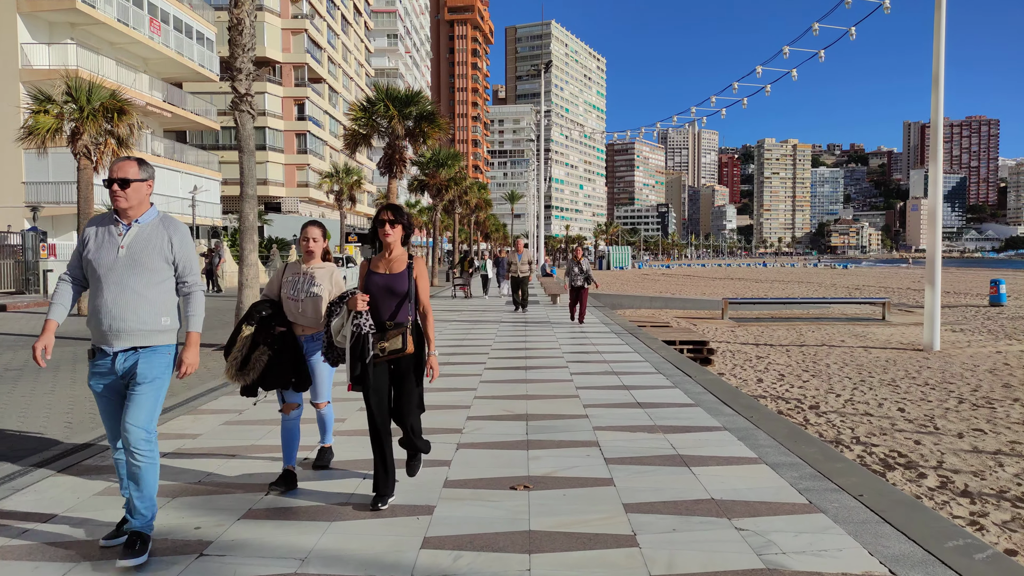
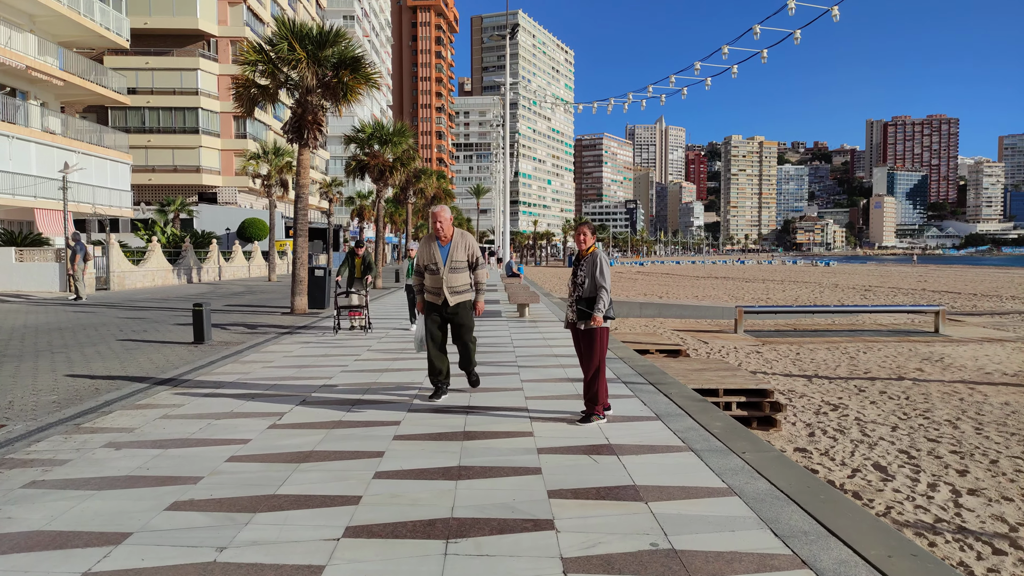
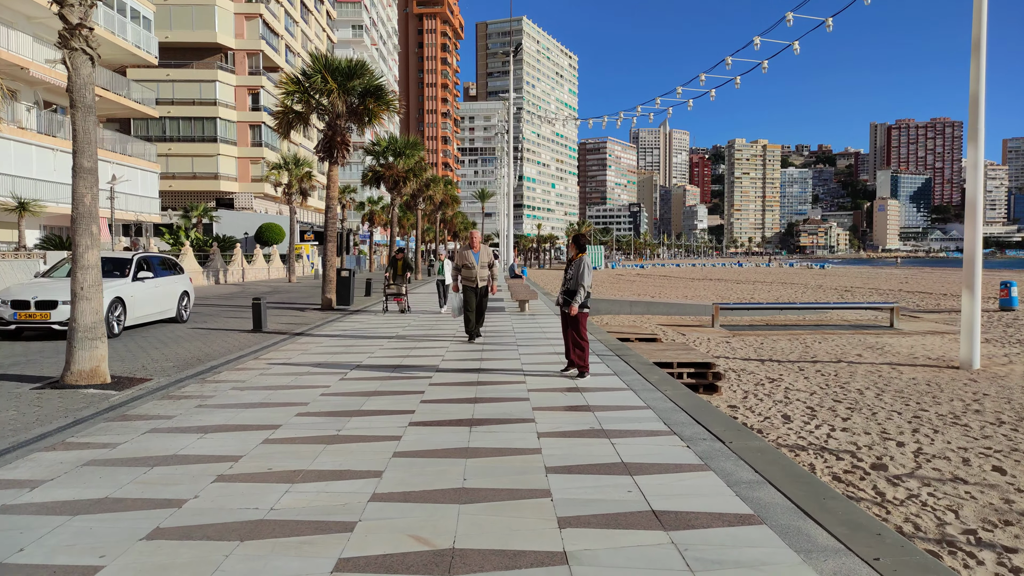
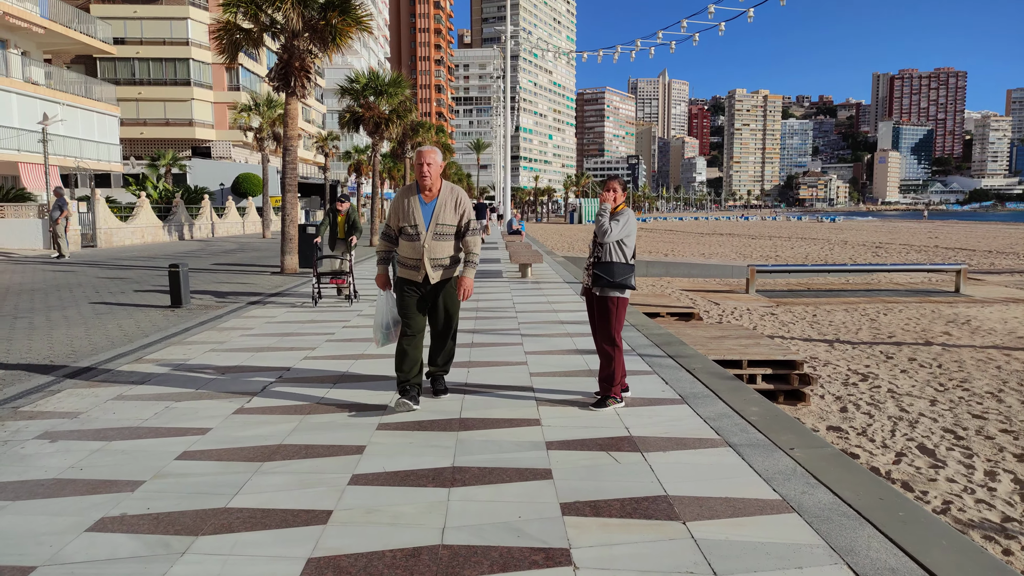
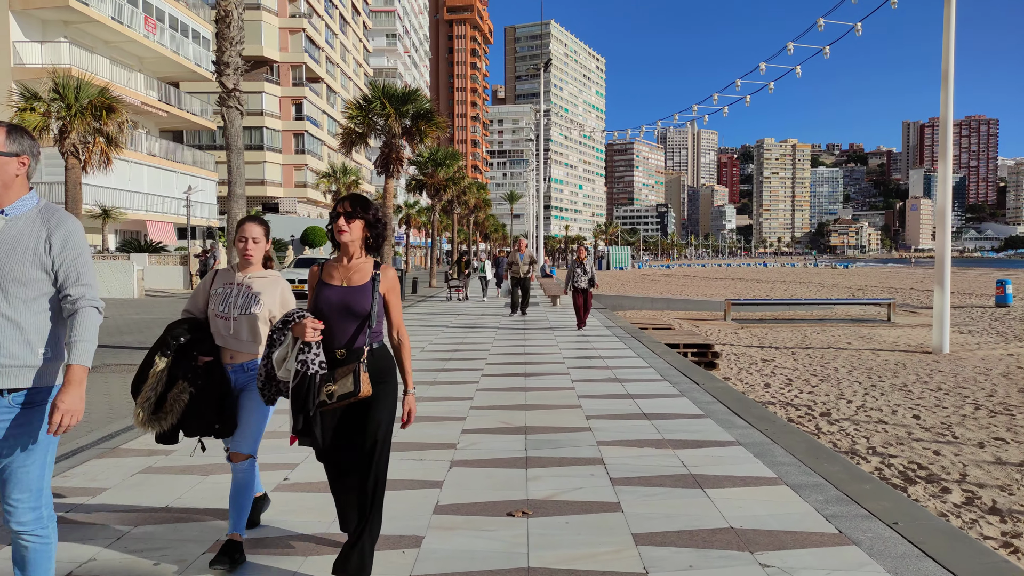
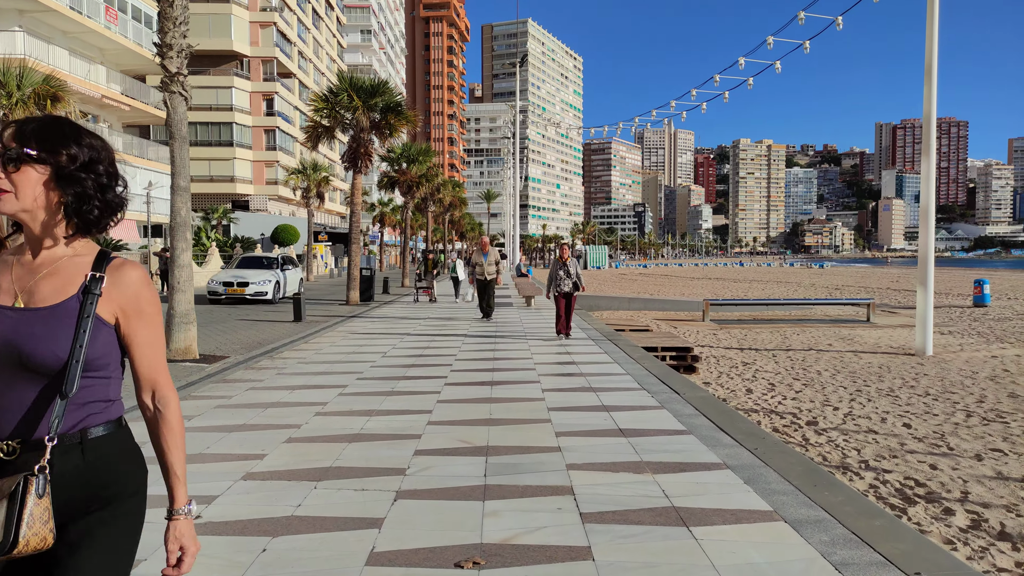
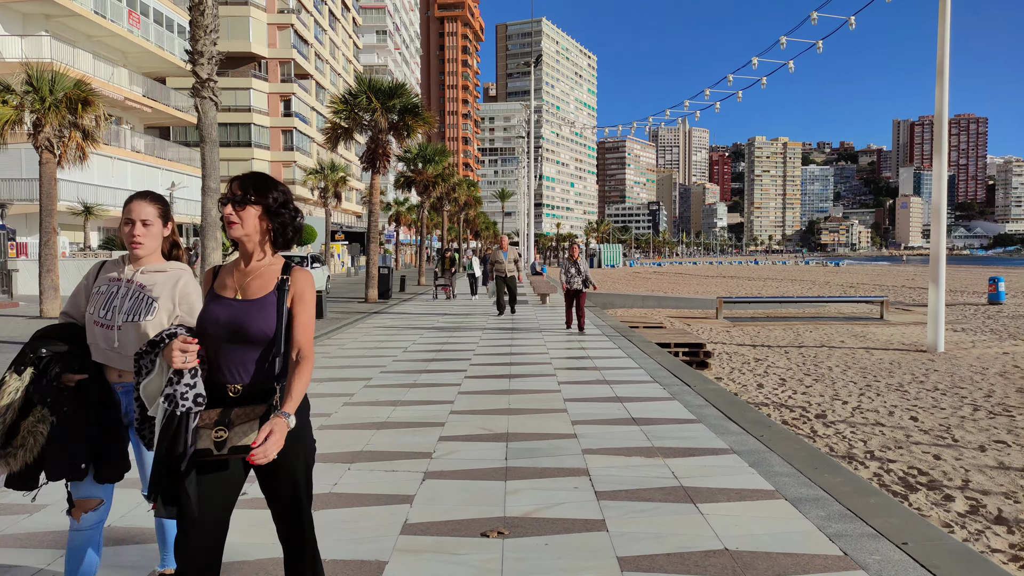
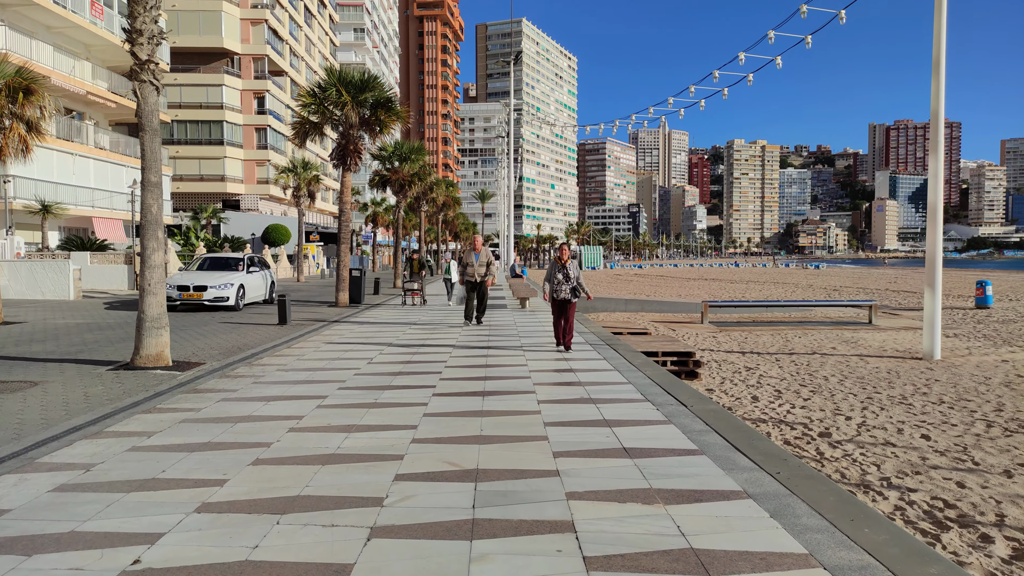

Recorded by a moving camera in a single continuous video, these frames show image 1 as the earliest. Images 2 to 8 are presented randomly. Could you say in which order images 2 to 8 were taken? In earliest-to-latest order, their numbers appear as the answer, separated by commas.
5, 7, 6, 8, 3, 2, 4
